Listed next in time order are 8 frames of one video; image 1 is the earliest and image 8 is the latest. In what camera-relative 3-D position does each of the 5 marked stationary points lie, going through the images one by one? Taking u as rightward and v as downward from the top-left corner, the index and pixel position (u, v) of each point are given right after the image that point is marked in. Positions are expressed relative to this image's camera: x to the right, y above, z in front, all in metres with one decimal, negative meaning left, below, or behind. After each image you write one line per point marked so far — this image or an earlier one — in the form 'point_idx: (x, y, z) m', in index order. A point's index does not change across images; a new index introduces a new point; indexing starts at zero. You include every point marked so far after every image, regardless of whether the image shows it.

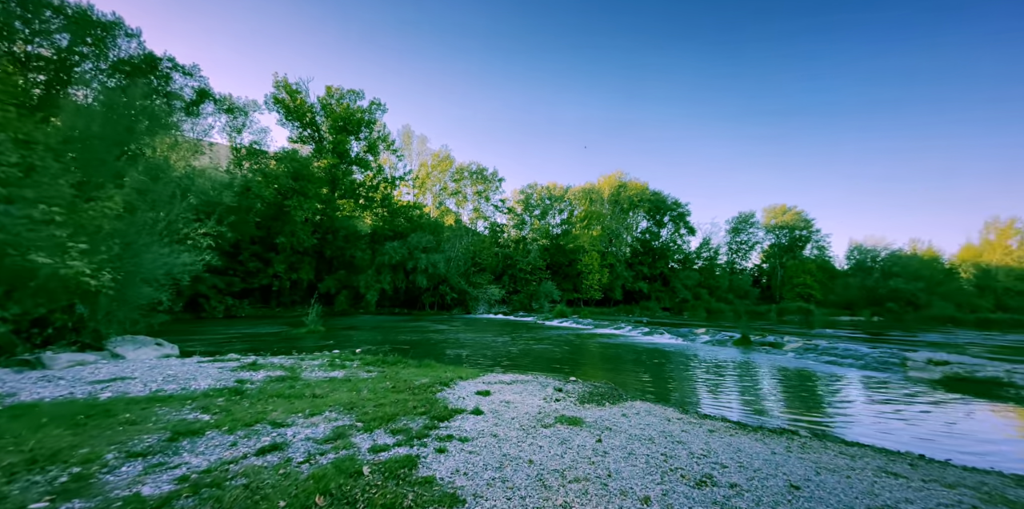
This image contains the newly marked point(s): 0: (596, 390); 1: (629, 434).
0: (+2.5, -4.0, +12.5) m
1: (+2.7, -4.1, +9.5) m
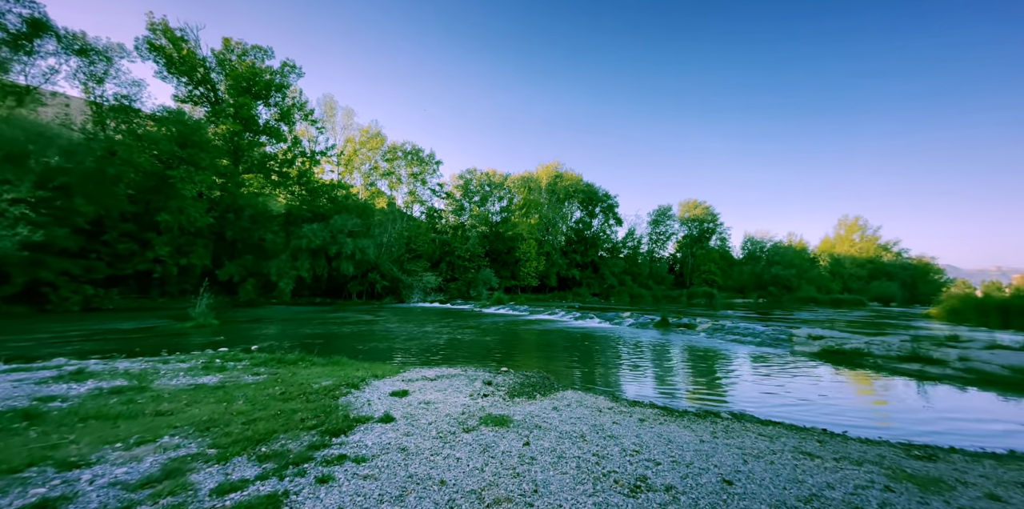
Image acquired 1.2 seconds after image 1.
0: (+0.5, -3.6, +11.7) m
1: (+1.0, -3.7, +8.7) m
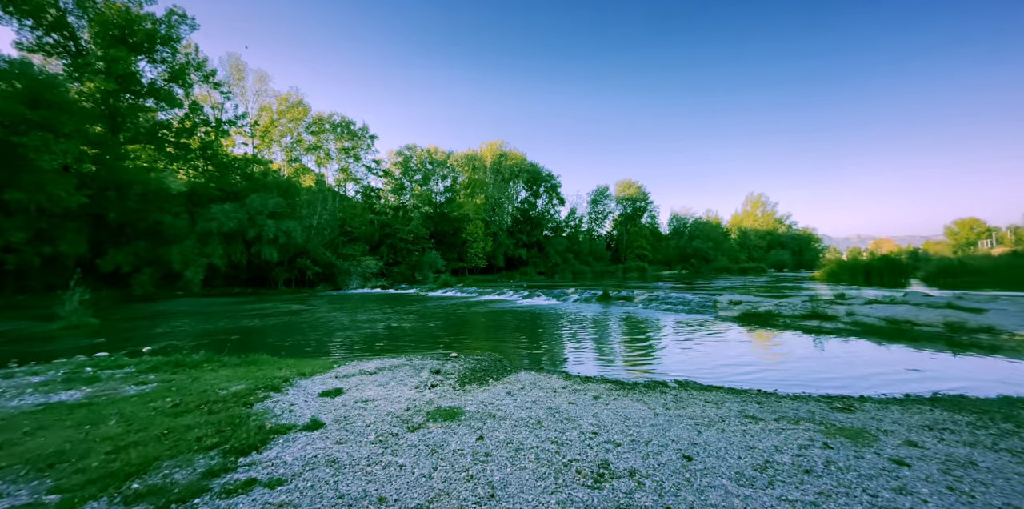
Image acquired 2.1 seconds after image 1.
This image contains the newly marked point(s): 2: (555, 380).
0: (-0.9, -2.9, +10.9) m
1: (+0.1, -3.2, +8.0) m
2: (+1.2, -3.2, +10.7) m
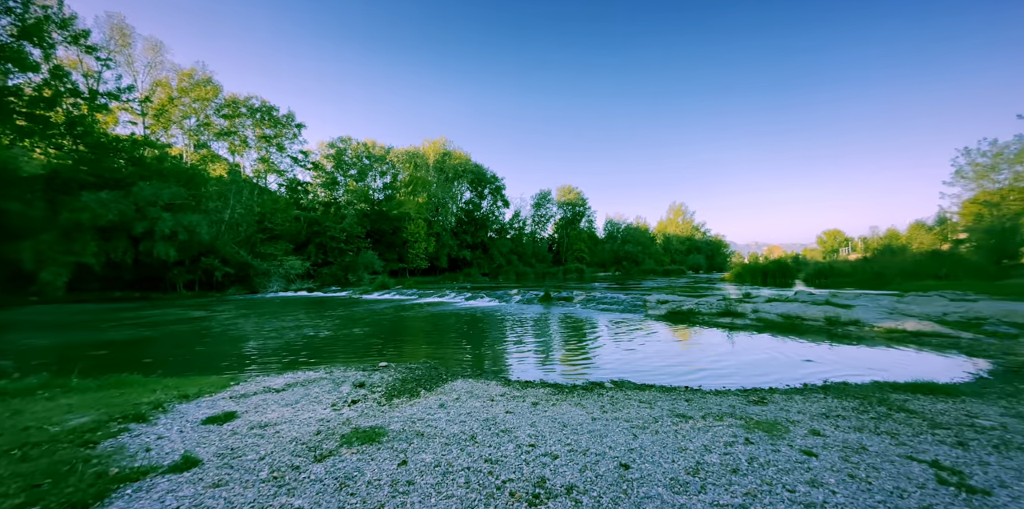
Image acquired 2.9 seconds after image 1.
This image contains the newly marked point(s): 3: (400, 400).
0: (-2.4, -2.9, +9.9) m
1: (-1.1, -3.2, +7.2) m
2: (-0.4, -3.2, +10.0) m
3: (-2.3, -3.0, +8.4) m
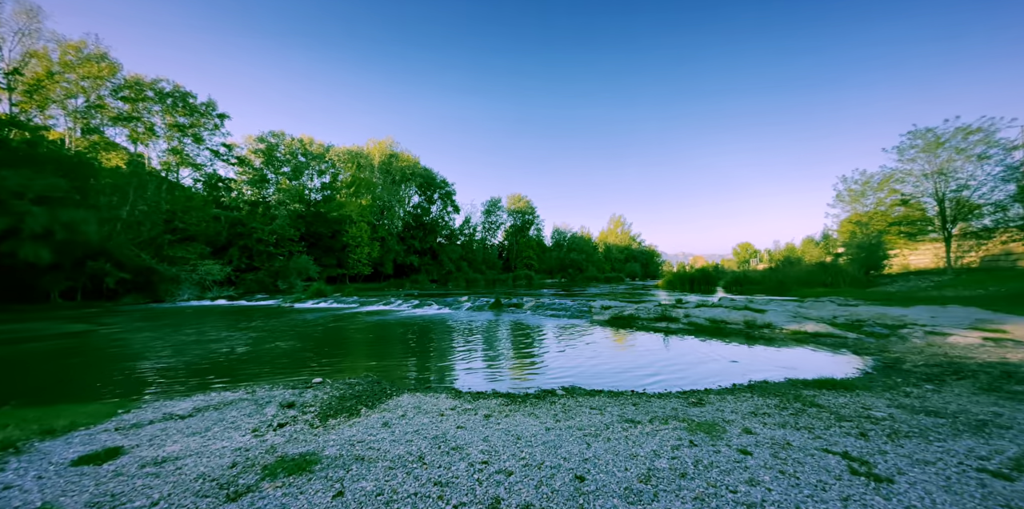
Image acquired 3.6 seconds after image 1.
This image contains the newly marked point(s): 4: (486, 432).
0: (-3.5, -3.0, +9.0) m
1: (-1.9, -3.2, +6.4) m
2: (-1.5, -3.3, +9.3) m
3: (-3.2, -3.0, +7.5) m
4: (-0.5, -3.4, +7.8) m
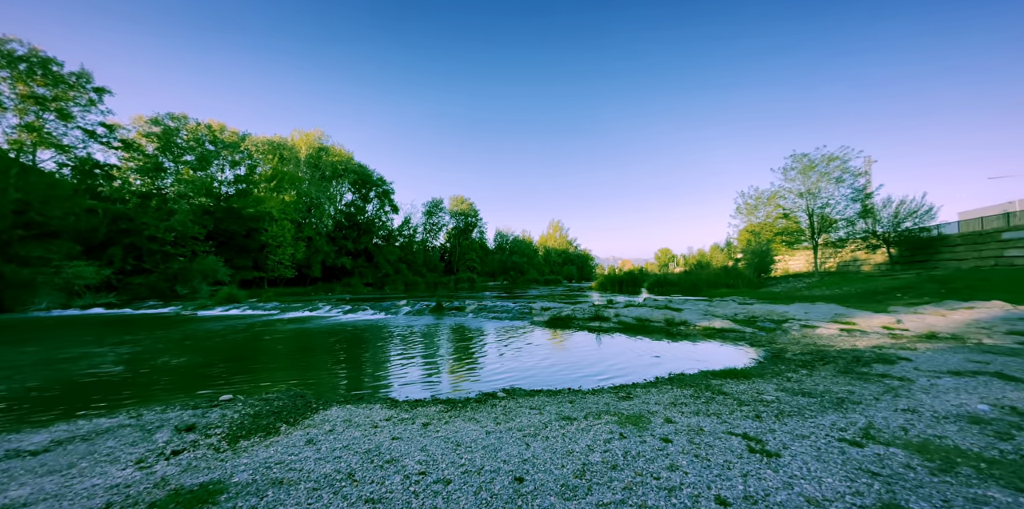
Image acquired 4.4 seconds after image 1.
0: (-4.7, -3.0, +8.0) m
1: (-2.7, -3.2, +5.7) m
2: (-2.8, -3.3, +8.6) m
3: (-4.2, -3.0, +6.6) m
4: (-1.6, -3.3, +7.3) m
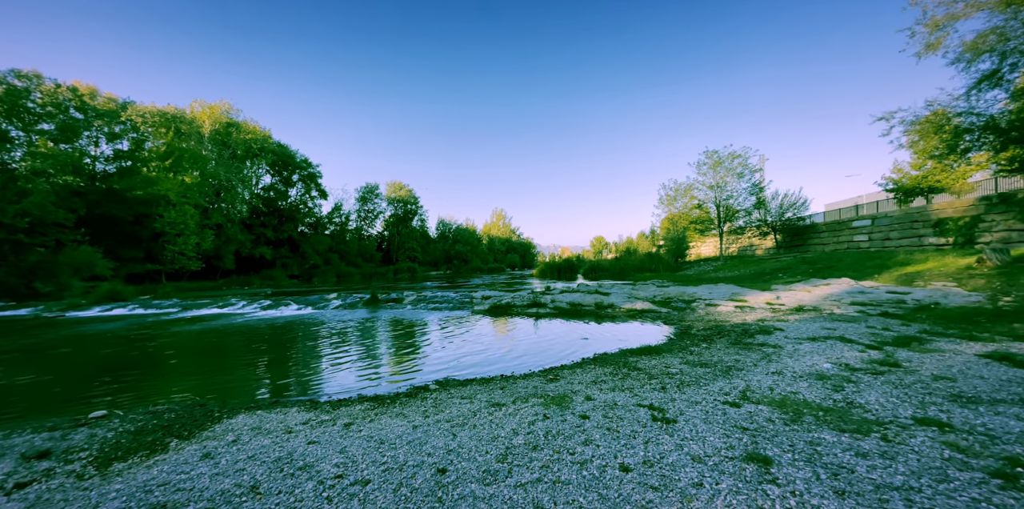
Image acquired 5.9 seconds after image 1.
0: (-6.0, -2.8, +7.1) m
1: (-3.7, -3.1, +5.1) m
2: (-4.2, -3.1, +7.9) m
3: (-5.3, -2.9, +5.8) m
4: (-2.8, -3.2, +6.8) m
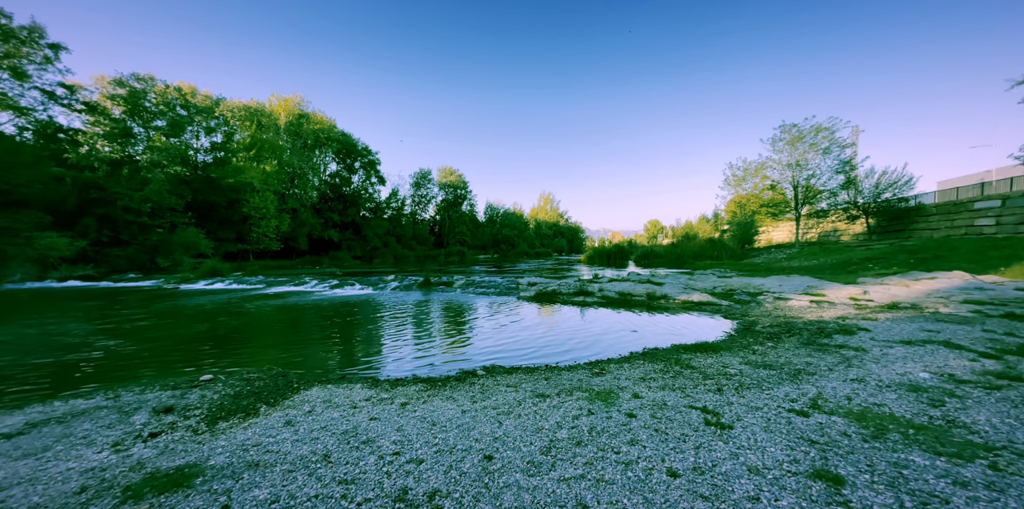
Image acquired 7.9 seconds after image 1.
0: (-5.1, -2.6, +8.1) m
1: (-3.1, -3.0, +5.8) m
2: (-3.2, -3.0, +8.8) m
3: (-4.6, -2.7, +6.7) m
4: (-2.0, -3.1, +7.5) m
